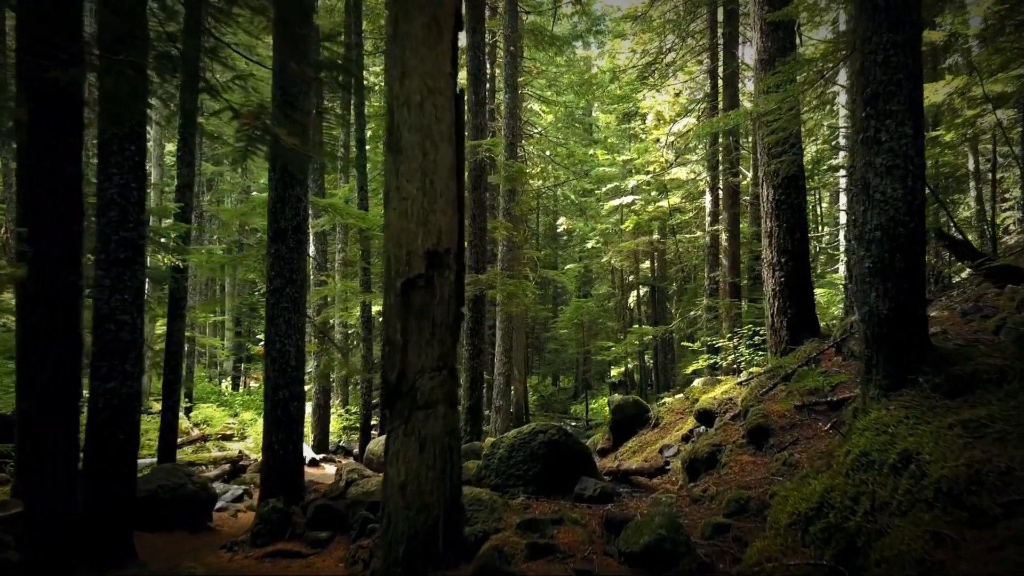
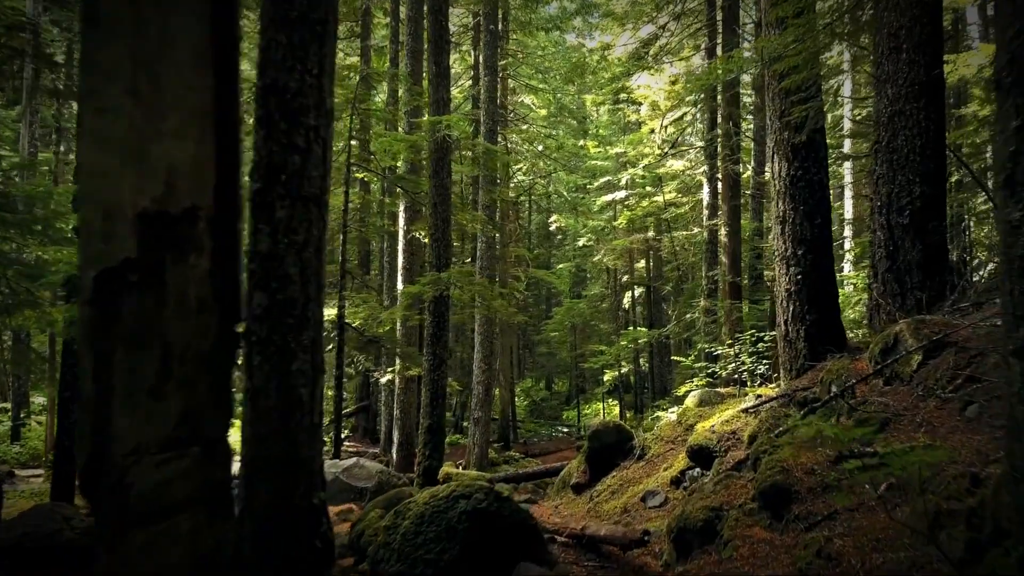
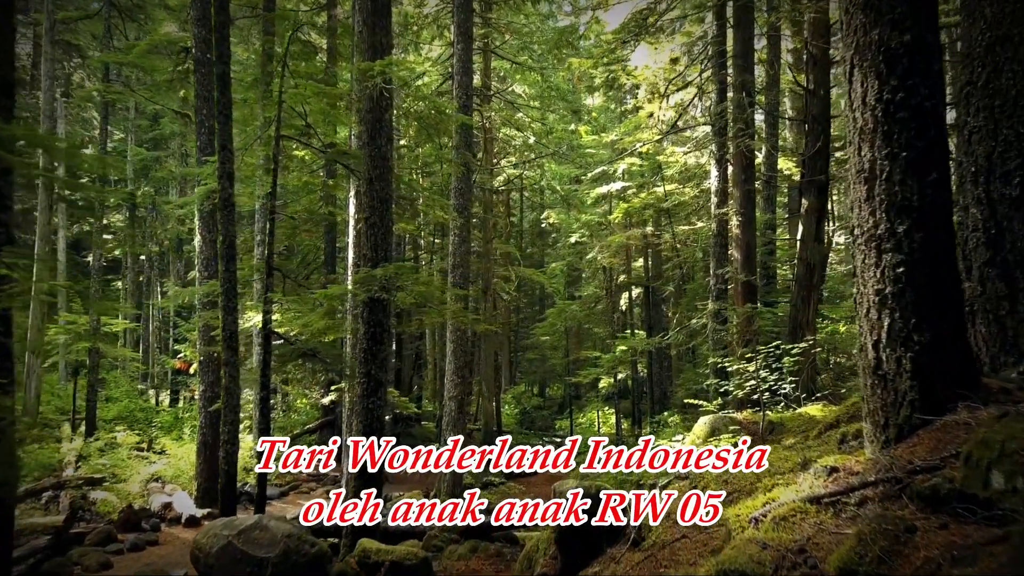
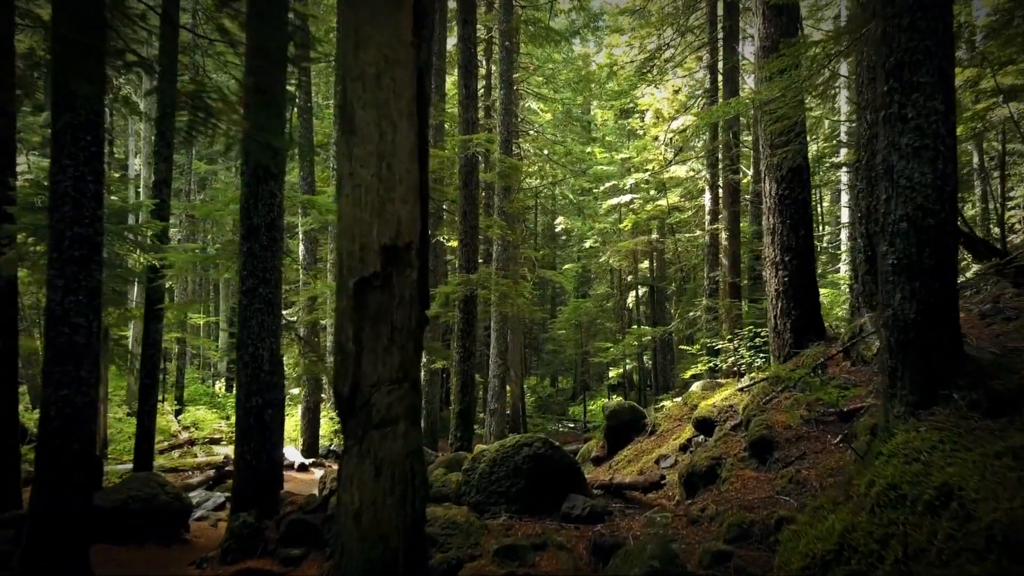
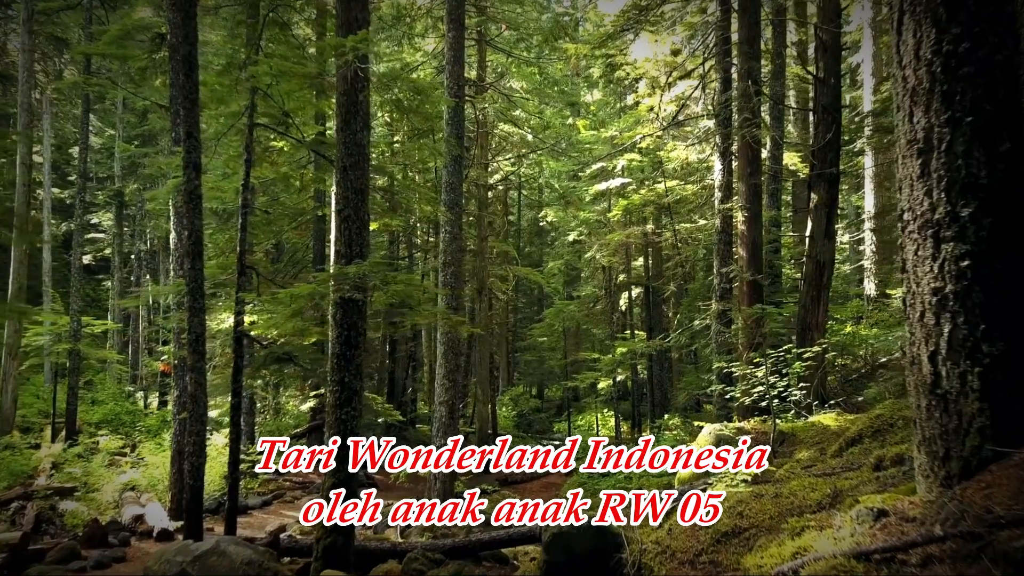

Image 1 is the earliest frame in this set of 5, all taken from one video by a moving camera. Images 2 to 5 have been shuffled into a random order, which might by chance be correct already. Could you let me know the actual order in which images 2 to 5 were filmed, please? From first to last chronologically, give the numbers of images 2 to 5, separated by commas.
4, 2, 3, 5
